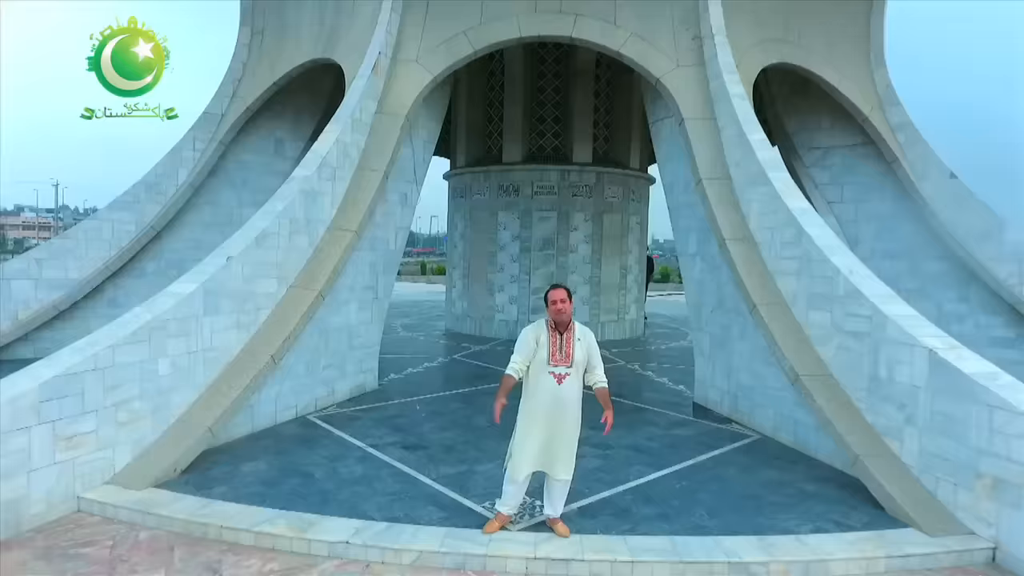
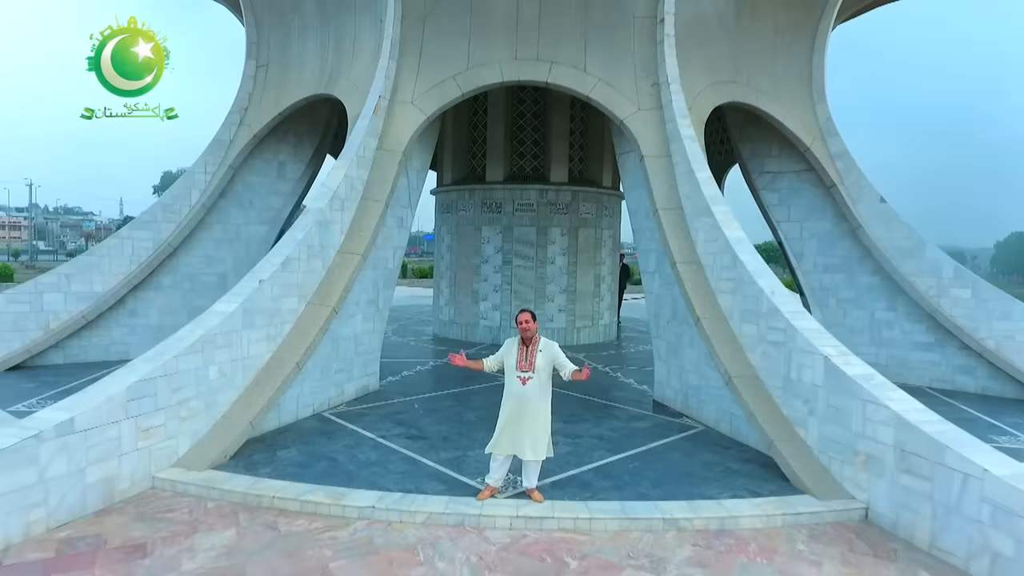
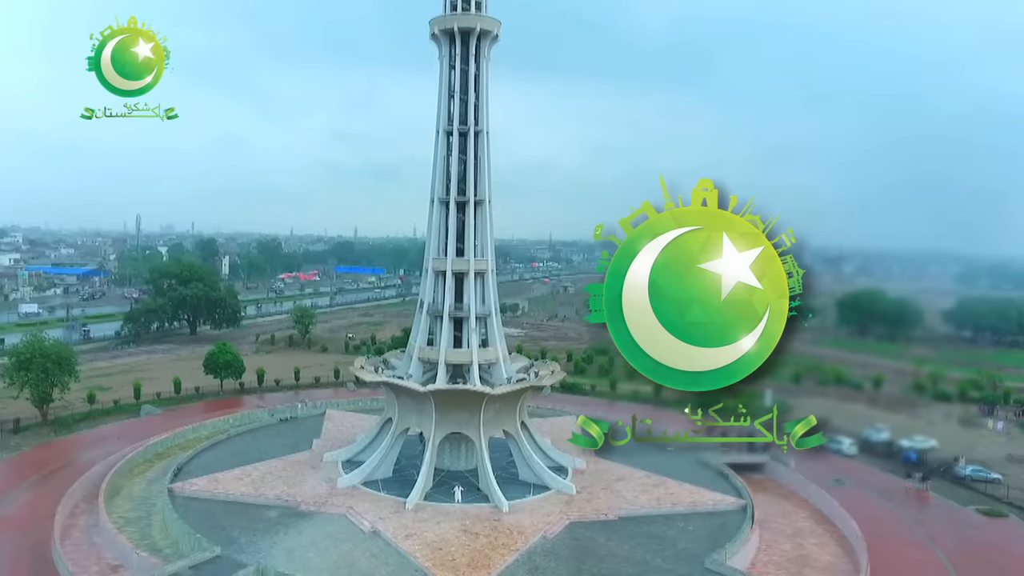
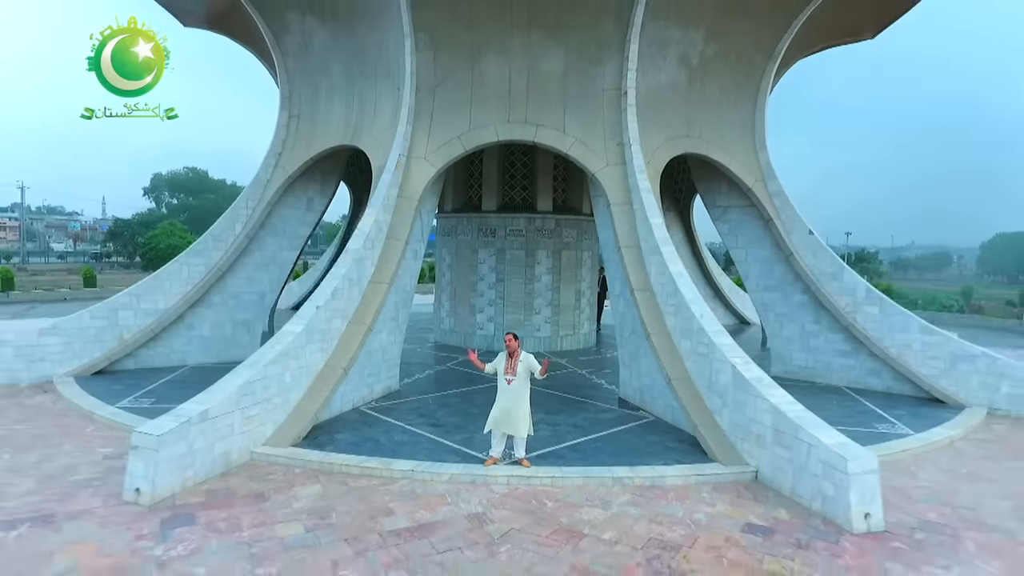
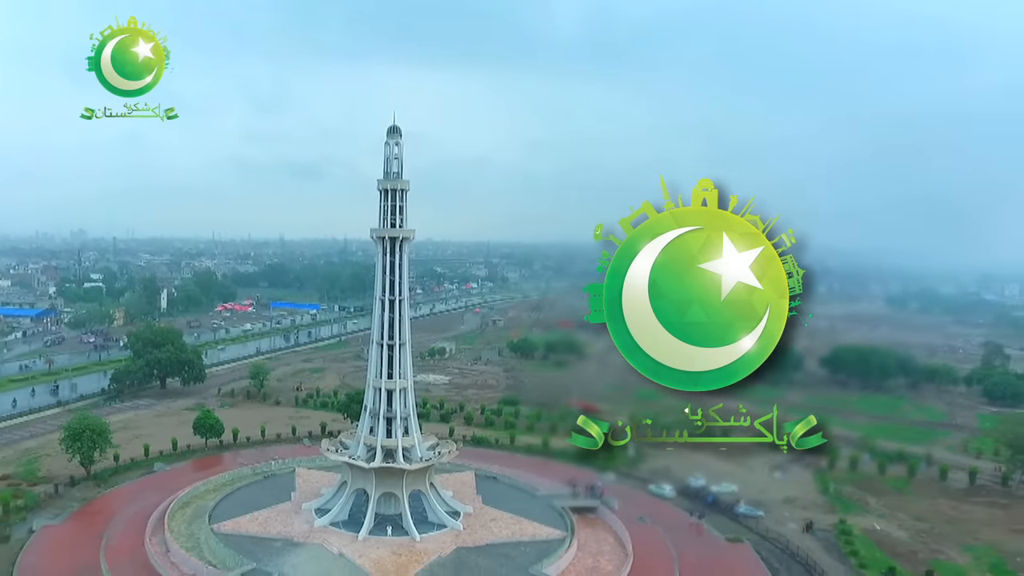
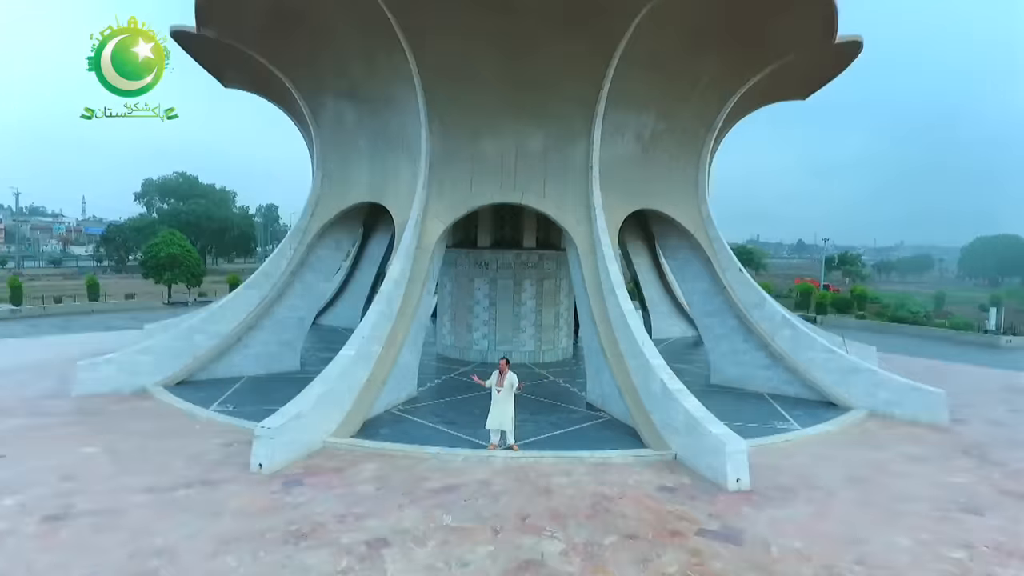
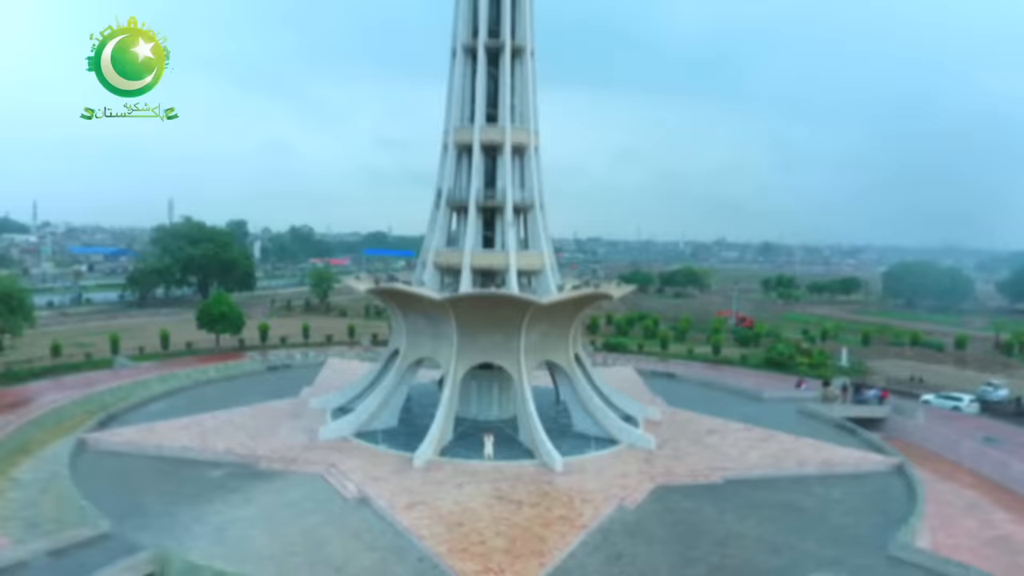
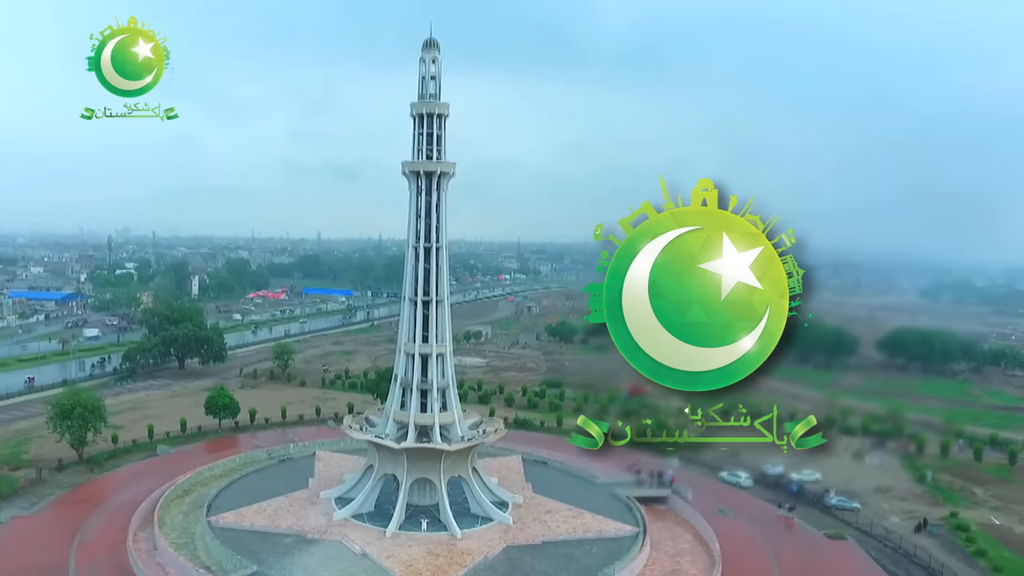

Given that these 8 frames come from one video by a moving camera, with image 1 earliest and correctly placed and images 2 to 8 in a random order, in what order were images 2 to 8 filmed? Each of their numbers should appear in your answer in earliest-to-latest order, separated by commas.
2, 4, 6, 7, 3, 8, 5
